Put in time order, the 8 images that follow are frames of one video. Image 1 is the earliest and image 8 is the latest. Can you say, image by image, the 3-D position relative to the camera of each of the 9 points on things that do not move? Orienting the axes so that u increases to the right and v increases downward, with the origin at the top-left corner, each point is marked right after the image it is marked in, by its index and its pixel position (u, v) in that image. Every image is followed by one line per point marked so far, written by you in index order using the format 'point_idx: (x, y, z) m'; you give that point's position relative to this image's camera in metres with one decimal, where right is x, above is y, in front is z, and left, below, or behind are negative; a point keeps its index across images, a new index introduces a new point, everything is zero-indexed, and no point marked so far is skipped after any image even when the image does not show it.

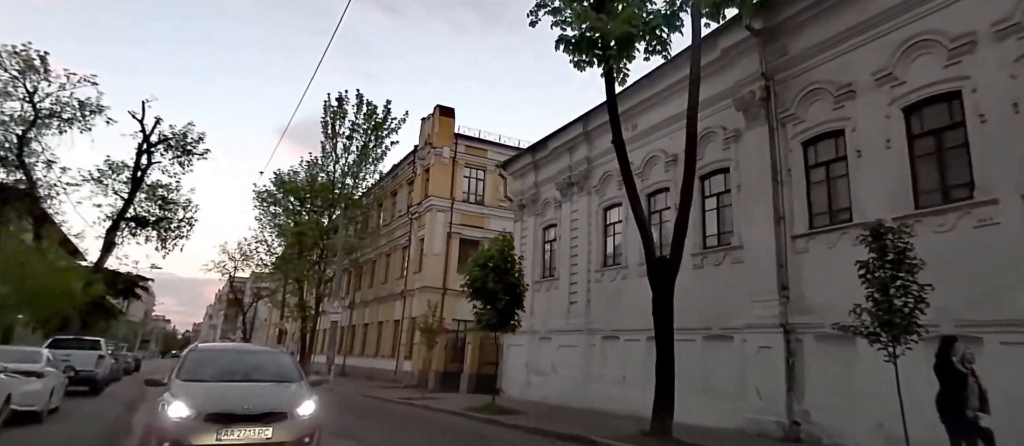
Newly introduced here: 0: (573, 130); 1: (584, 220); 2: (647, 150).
0: (+1.9, +3.0, +19.0) m
1: (+2.2, +0.1, +18.1) m
2: (+3.7, +2.0, +16.1) m
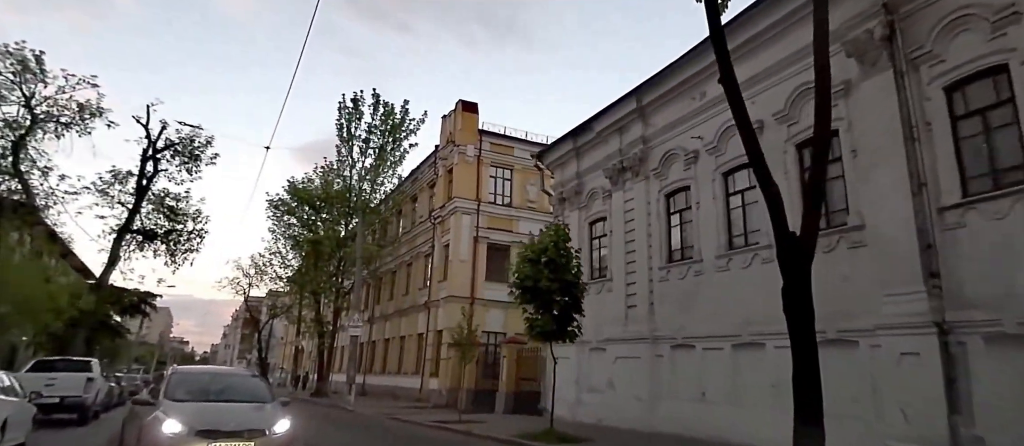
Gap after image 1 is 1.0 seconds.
0: (+3.1, +3.2, +16.4) m
1: (+3.4, +0.4, +15.5) m
2: (+4.8, +2.4, +13.5) m
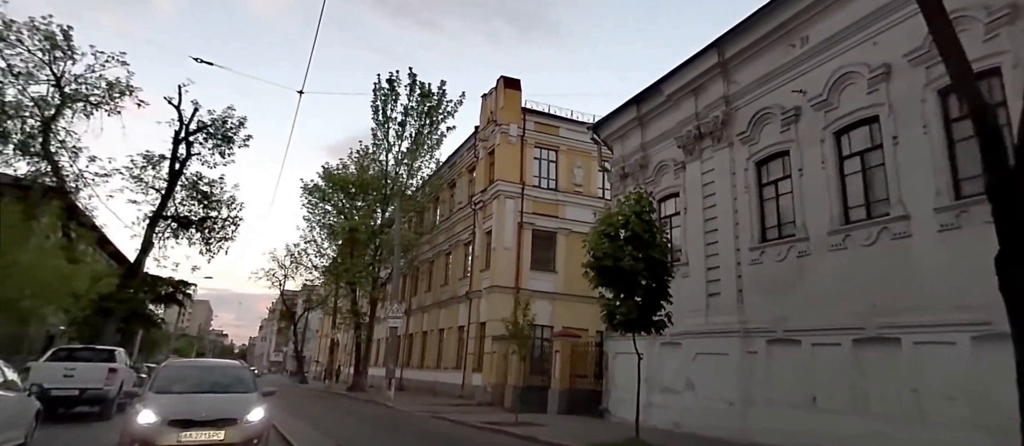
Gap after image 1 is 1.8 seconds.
0: (+4.6, +3.8, +14.3) m
1: (+4.8, +0.9, +13.3) m
2: (+6.1, +2.9, +11.3) m
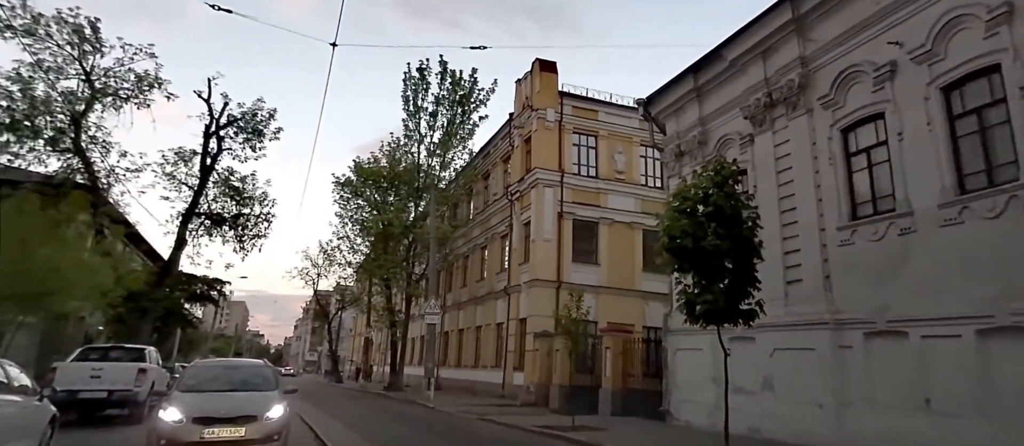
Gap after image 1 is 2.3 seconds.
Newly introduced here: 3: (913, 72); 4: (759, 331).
0: (+5.6, +4.3, +12.7) m
1: (+5.8, +1.4, +11.8) m
2: (+7.0, +3.4, +9.7) m
3: (+6.8, +2.5, +9.9) m
4: (+5.1, -2.2, +12.1) m
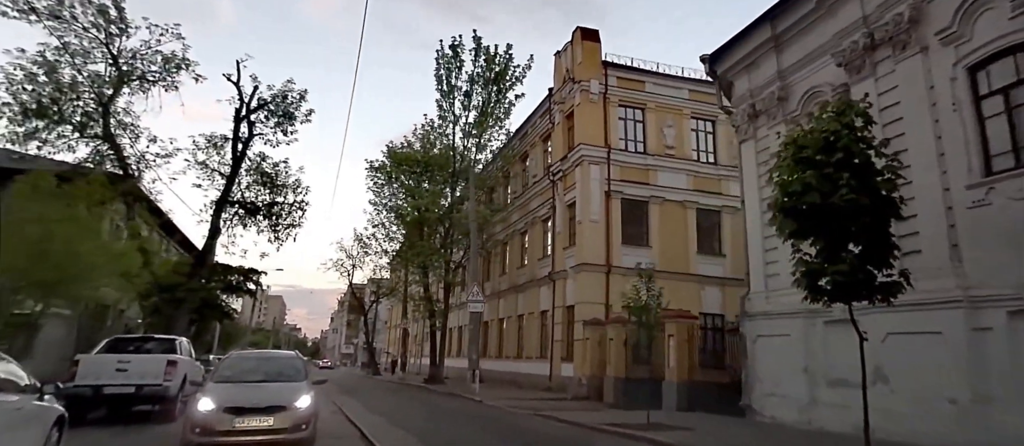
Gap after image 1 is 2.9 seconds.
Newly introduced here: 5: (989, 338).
0: (+6.6, +4.9, +10.9) m
1: (+6.8, +2.1, +10.0) m
2: (+7.9, +4.1, +7.8) m
3: (+7.7, +3.2, +8.1) m
4: (+6.2, -1.5, +10.4) m
5: (+6.9, -1.6, +8.5) m
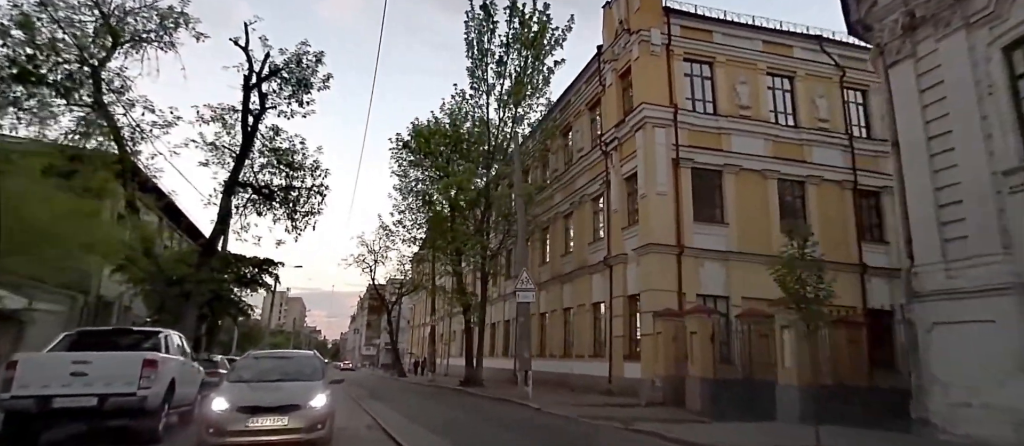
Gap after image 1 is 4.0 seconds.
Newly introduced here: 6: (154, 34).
0: (+7.8, +5.9, +7.5) m
1: (+8.1, +3.0, +6.6) m
2: (+9.0, +5.0, +4.3) m
3: (+8.9, +4.1, +4.7) m
4: (+7.5, -0.6, +7.0) m
5: (+8.2, -0.7, +5.2) m
6: (-11.4, +6.0, +18.8) m
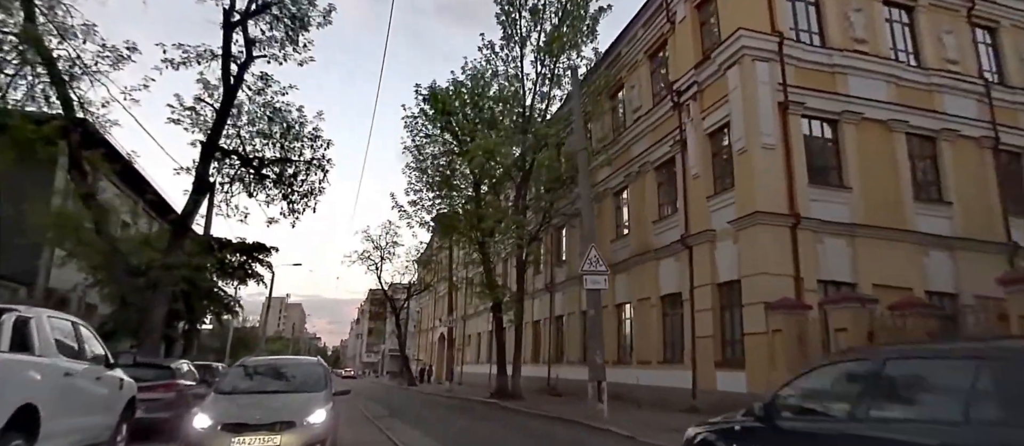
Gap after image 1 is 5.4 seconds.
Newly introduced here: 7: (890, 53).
0: (+9.1, +6.9, +3.1) m
1: (+9.4, +4.0, +2.1) m
2: (+10.3, +6.1, -0.1) m
3: (+10.2, +5.2, +0.2) m
4: (+8.9, +0.4, +2.5) m
5: (+9.5, +0.4, +0.7) m
6: (-10.0, +6.8, +14.5) m
7: (+10.5, +4.7, +16.4) m
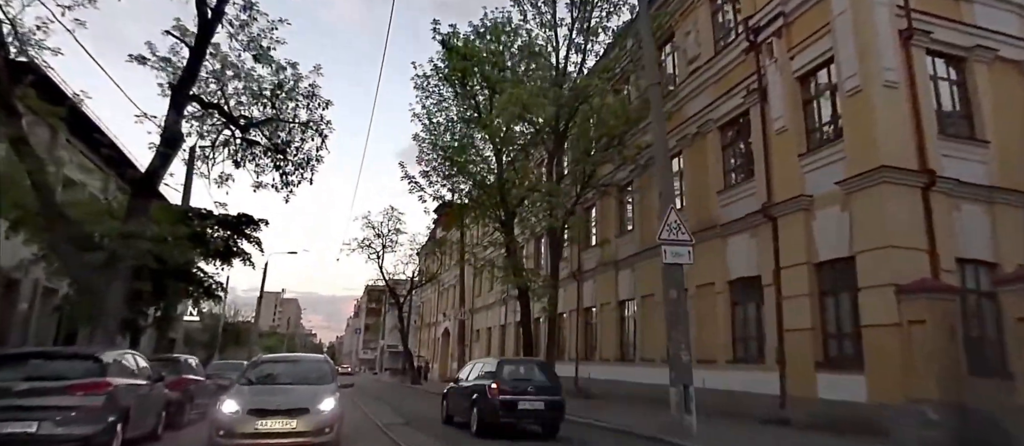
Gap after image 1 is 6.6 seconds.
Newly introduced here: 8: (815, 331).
0: (+10.1, +7.6, 0.0) m
1: (+10.4, +4.7, -1.0) m
2: (+11.3, +6.7, -3.2) m
3: (+11.1, +5.8, -2.9) m
4: (+9.8, +1.1, -0.6) m
5: (+10.4, +1.0, -2.4) m
6: (-9.1, +7.7, +11.3) m
7: (+11.5, +5.4, +13.2) m
8: (+5.9, -2.0, +11.6) m
